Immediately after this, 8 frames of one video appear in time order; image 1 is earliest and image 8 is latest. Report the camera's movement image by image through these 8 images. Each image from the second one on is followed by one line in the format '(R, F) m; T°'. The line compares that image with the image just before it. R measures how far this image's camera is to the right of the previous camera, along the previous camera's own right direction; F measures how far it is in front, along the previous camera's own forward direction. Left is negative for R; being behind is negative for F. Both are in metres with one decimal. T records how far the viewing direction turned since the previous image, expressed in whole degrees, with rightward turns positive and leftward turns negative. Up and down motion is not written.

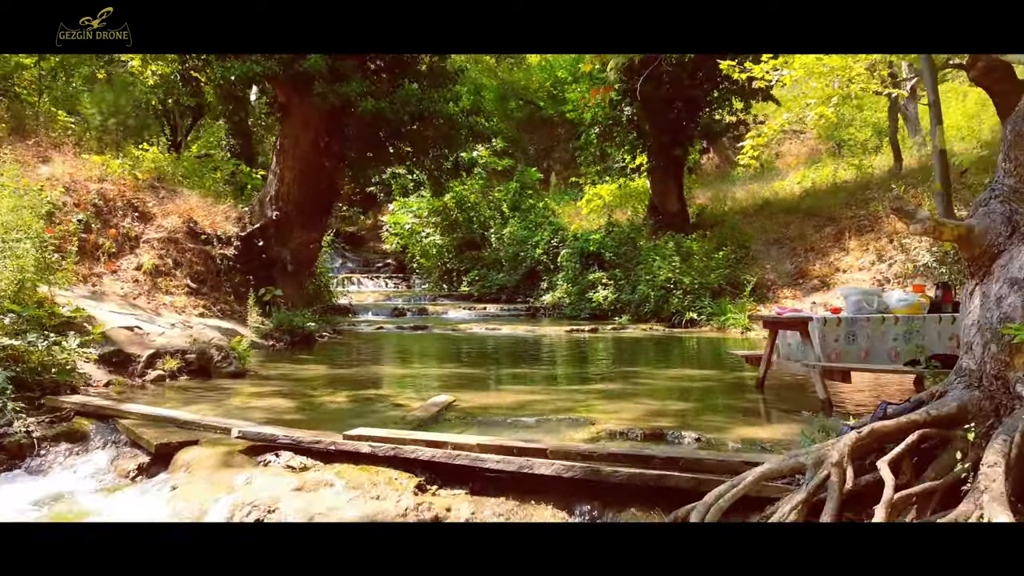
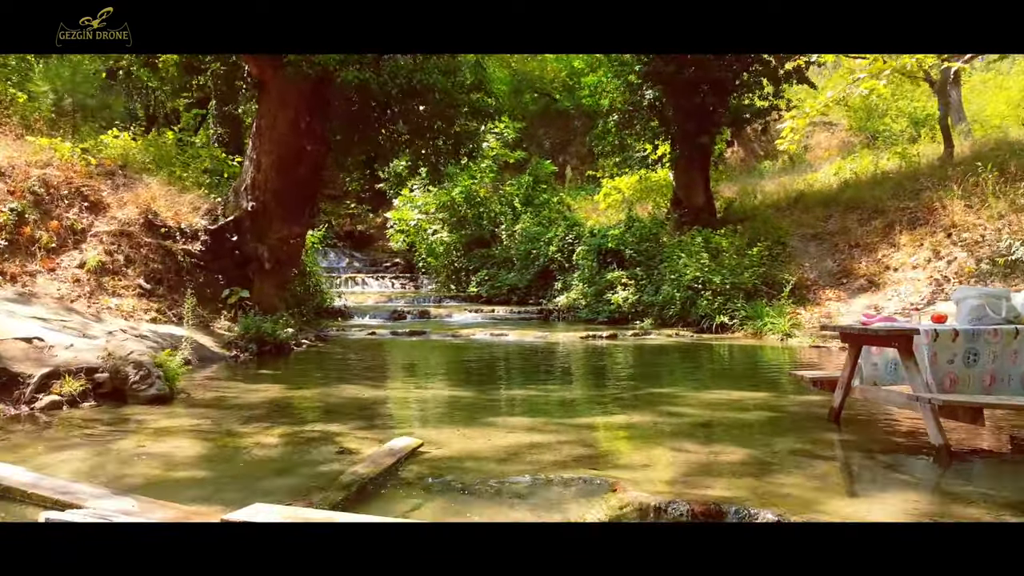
(+0.1, +1.4) m; -1°
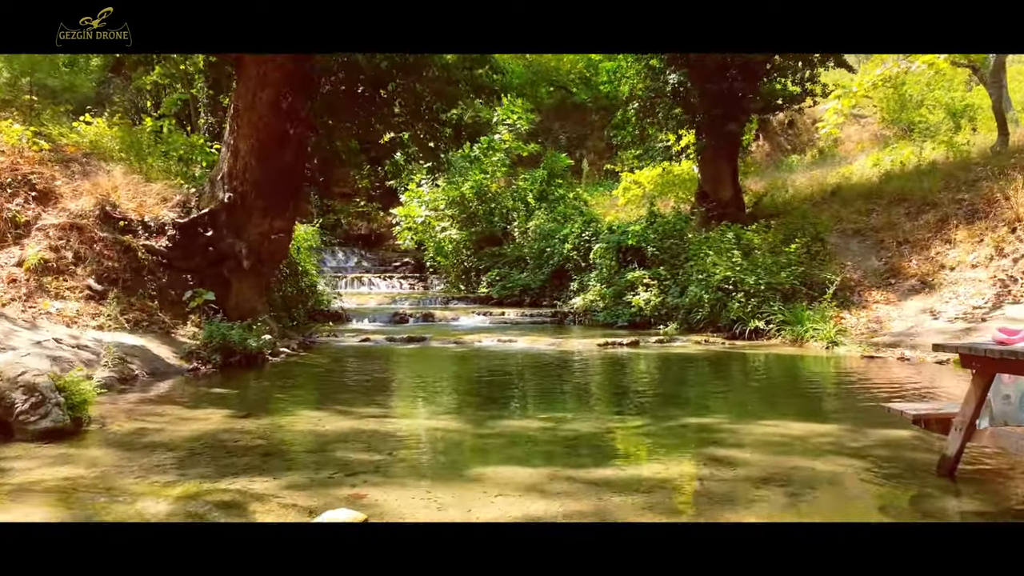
(+0.1, +1.2) m; -1°
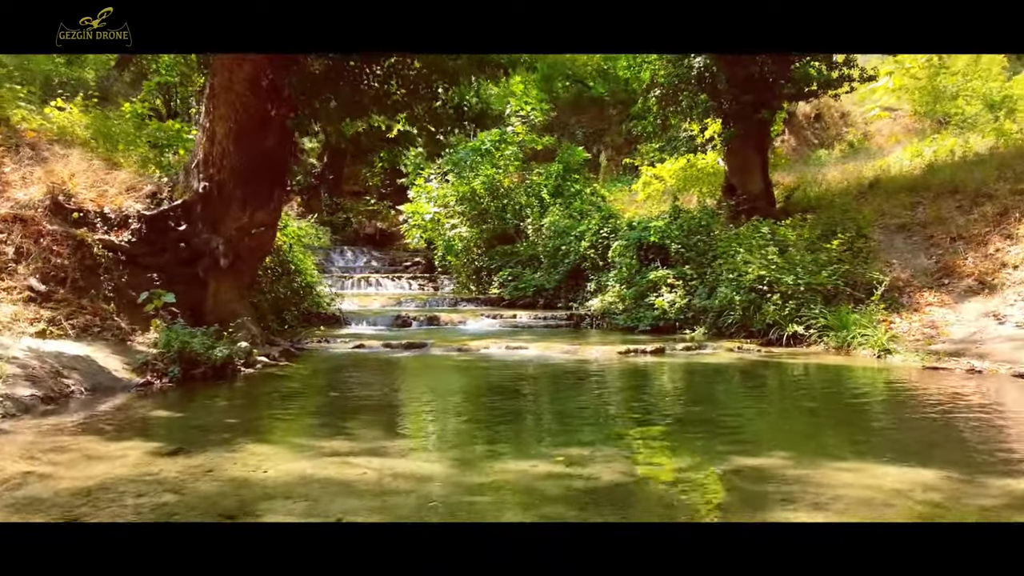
(+0.1, +1.1) m; -1°
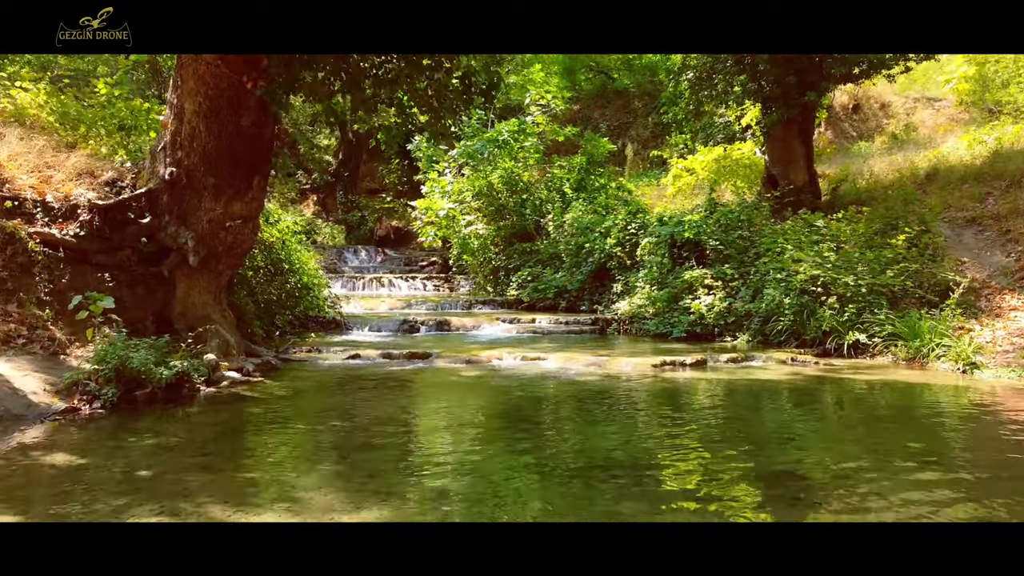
(0.0, +1.2) m; -1°
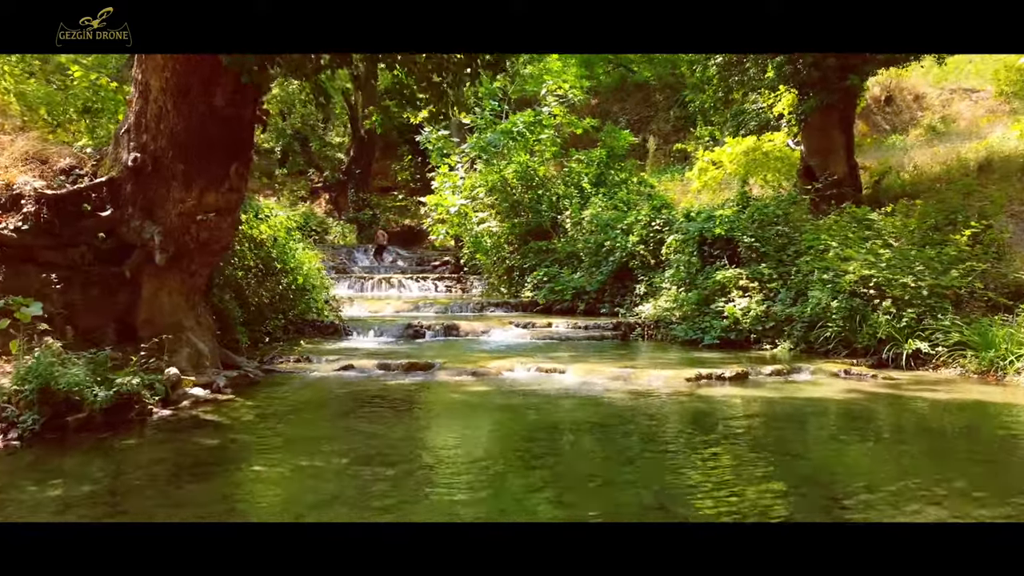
(0.0, +1.0) m; -1°
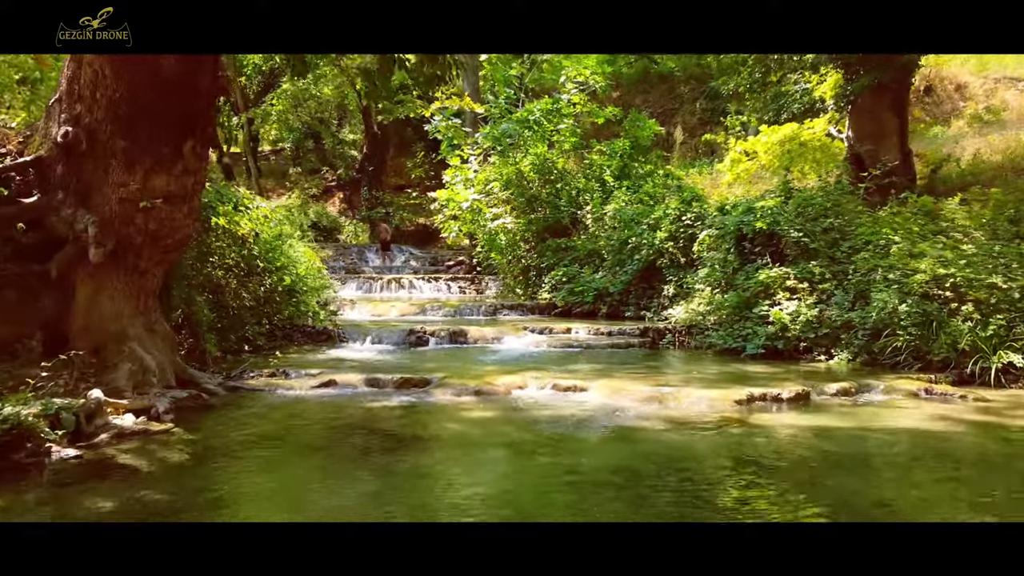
(+0.1, +1.2) m; -1°
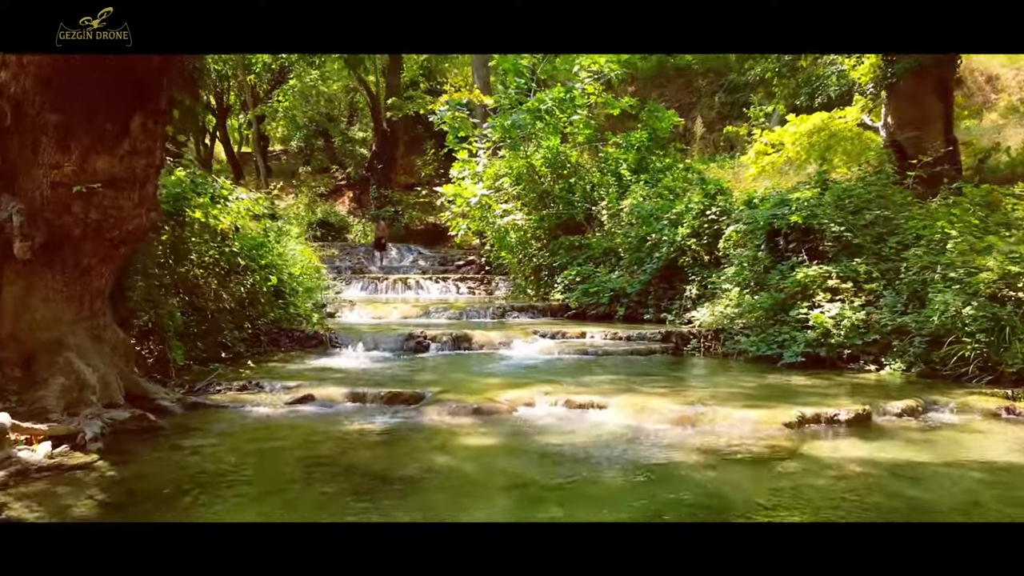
(0.0, +0.9) m; -1°
